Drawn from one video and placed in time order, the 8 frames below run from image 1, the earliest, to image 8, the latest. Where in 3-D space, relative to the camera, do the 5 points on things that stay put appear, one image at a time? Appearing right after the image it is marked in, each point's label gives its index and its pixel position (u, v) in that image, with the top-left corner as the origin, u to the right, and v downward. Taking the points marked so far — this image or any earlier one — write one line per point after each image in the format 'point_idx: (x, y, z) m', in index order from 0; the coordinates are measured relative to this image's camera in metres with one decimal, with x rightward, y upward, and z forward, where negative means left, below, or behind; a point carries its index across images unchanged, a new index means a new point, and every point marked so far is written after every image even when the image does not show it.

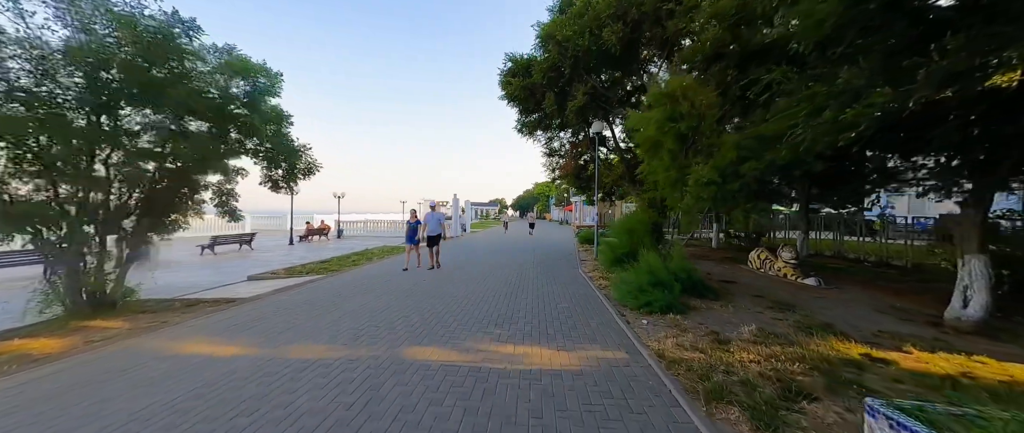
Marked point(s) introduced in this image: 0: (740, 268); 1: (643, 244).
0: (+7.6, -1.7, +9.9) m
1: (+3.6, -0.8, +8.2) m
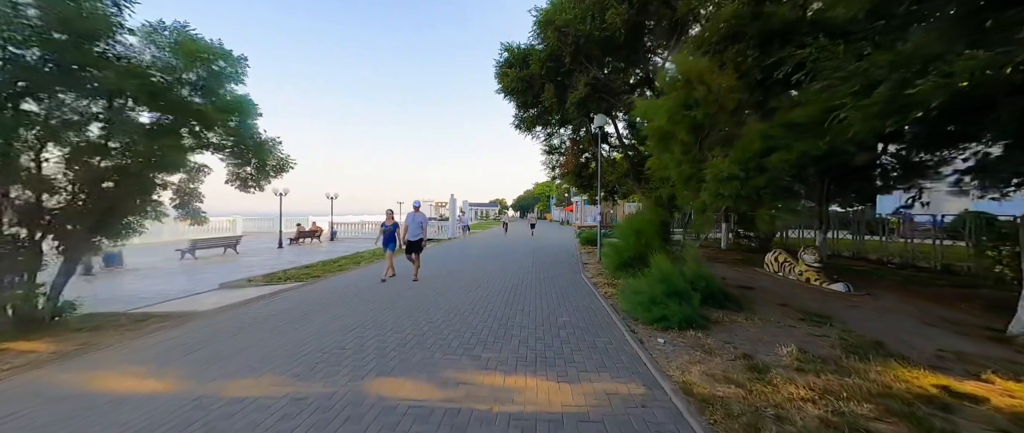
0: (+7.5, -1.7, +9.1) m
1: (+3.5, -0.8, +7.5) m
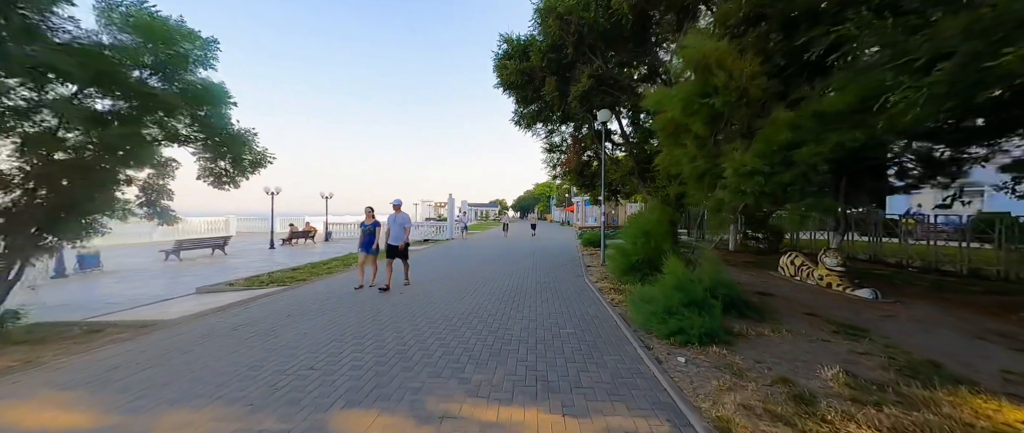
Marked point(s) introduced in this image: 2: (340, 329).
0: (+7.4, -1.7, +8.5) m
1: (+3.5, -0.8, +6.9) m
2: (-2.8, -1.8, +4.9) m
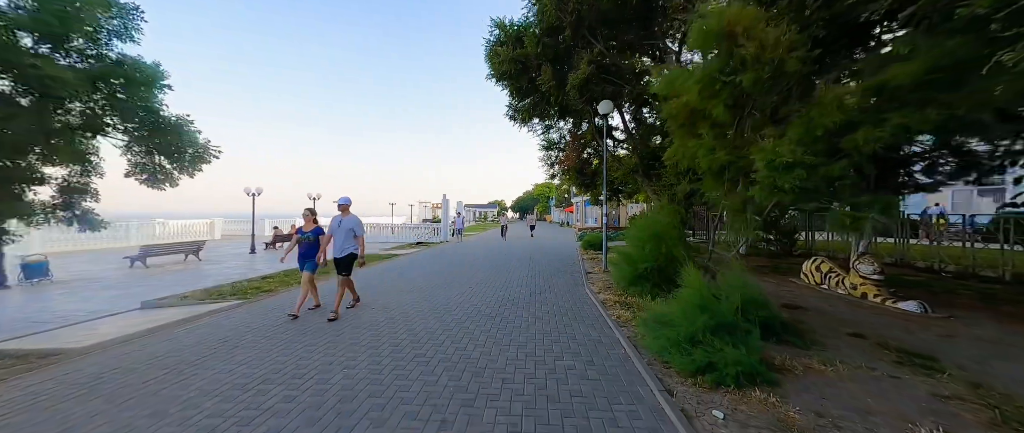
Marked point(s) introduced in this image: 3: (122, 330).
0: (+7.2, -1.7, +7.6) m
1: (+3.3, -0.8, +6.0) m
2: (-3.0, -1.9, +4.0) m
3: (-6.7, -1.9, +5.1) m
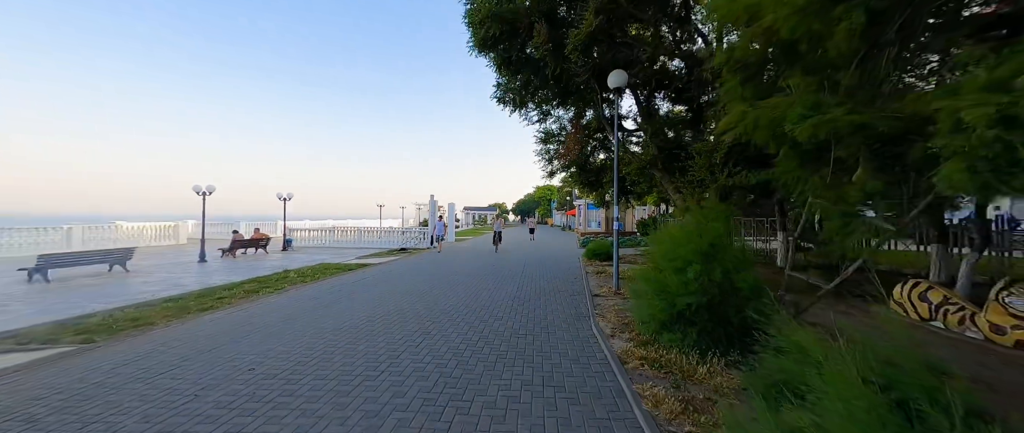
0: (+6.8, -1.8, +5.4) m
1: (+2.8, -0.9, +3.8) m
2: (-3.5, -1.9, +1.9) m
3: (-7.1, -2.0, +3.0) m
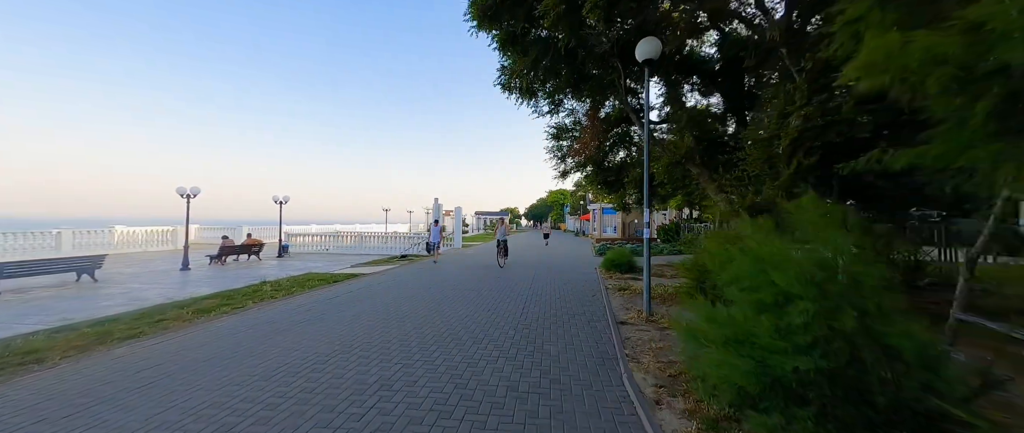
0: (+6.8, -1.9, +3.7) m
1: (+2.7, -0.9, +2.3) m
2: (-3.6, -1.9, +0.6) m
3: (-7.2, -2.0, +1.8) m
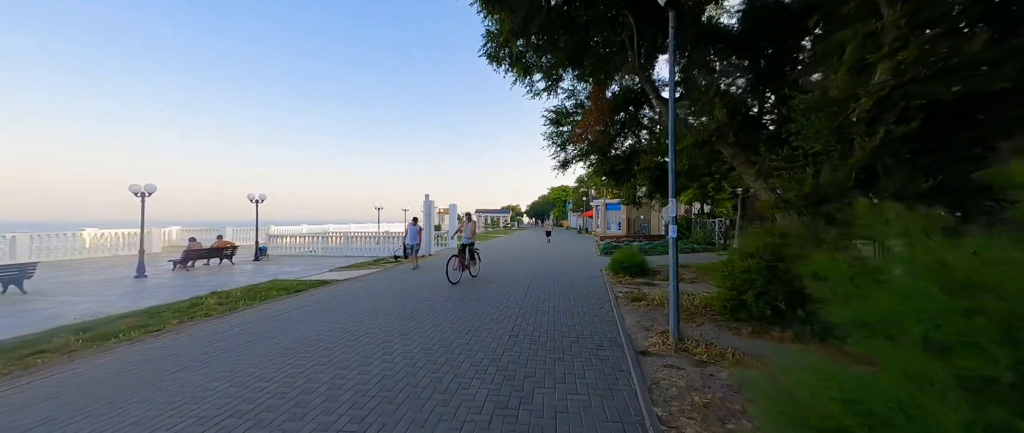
0: (+6.5, -1.8, +2.3) m
1: (+2.5, -0.9, +0.9) m
2: (-3.9, -1.9, -0.7) m
3: (-7.5, -2.0, +0.5) m
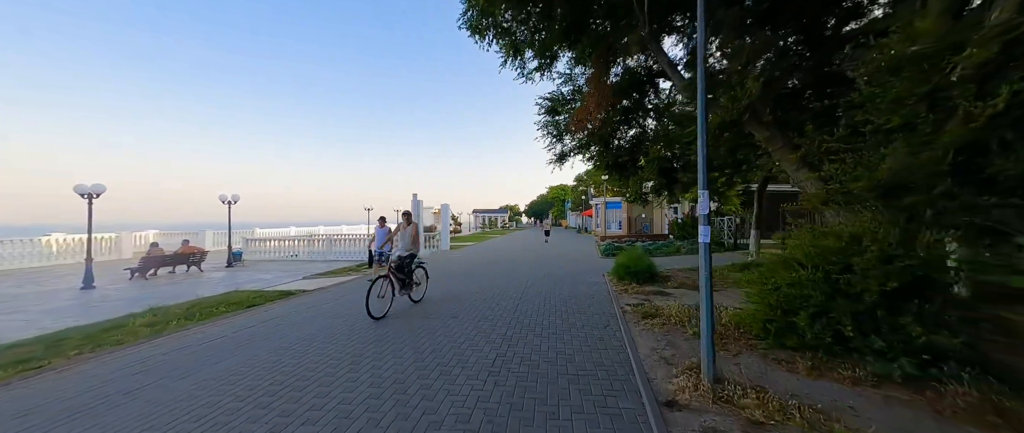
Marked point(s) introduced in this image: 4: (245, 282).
0: (+6.3, -1.7, +1.2) m
1: (+2.2, -0.8, -0.2) m
2: (-4.1, -2.0, -1.8) m
3: (-7.7, -2.1, -0.6) m
4: (-10.1, -2.5, +11.2) m
